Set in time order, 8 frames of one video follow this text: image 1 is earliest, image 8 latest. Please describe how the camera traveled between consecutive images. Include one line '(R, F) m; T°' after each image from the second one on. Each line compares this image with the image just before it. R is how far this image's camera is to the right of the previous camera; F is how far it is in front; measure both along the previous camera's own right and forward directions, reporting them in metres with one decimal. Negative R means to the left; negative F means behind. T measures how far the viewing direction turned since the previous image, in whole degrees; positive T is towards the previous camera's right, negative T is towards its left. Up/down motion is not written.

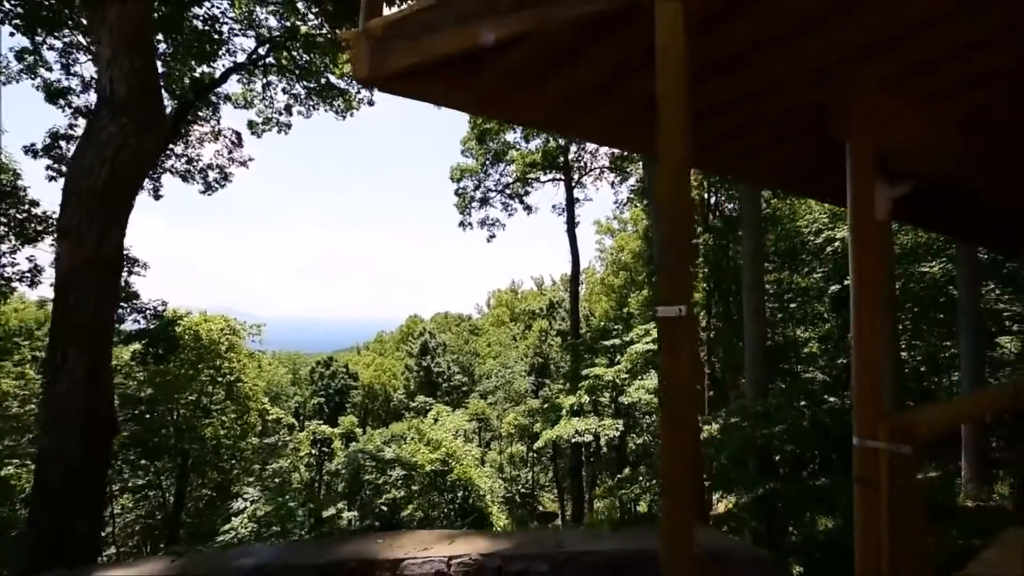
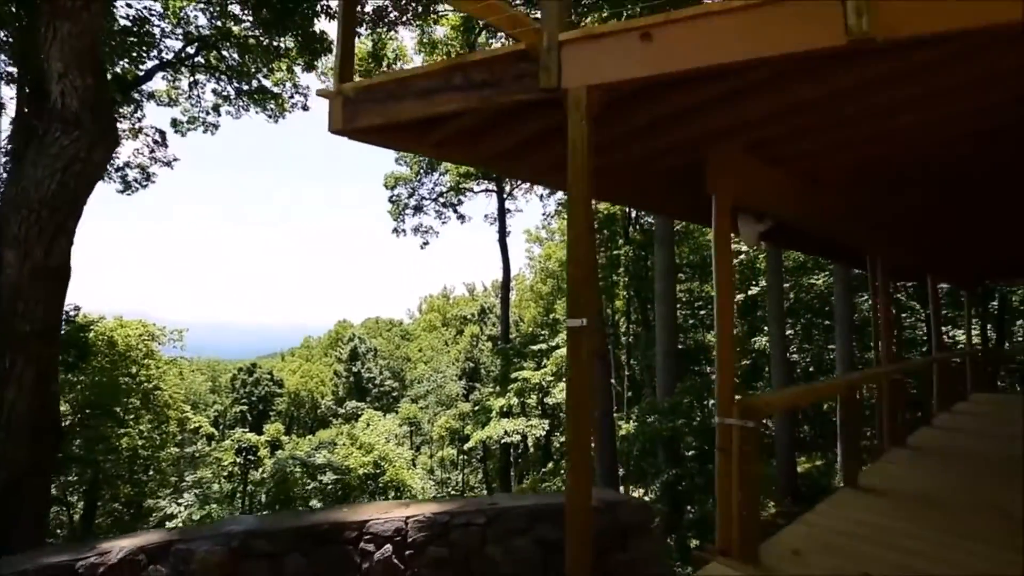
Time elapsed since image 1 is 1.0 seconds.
(-0.1, -0.6) m; +8°
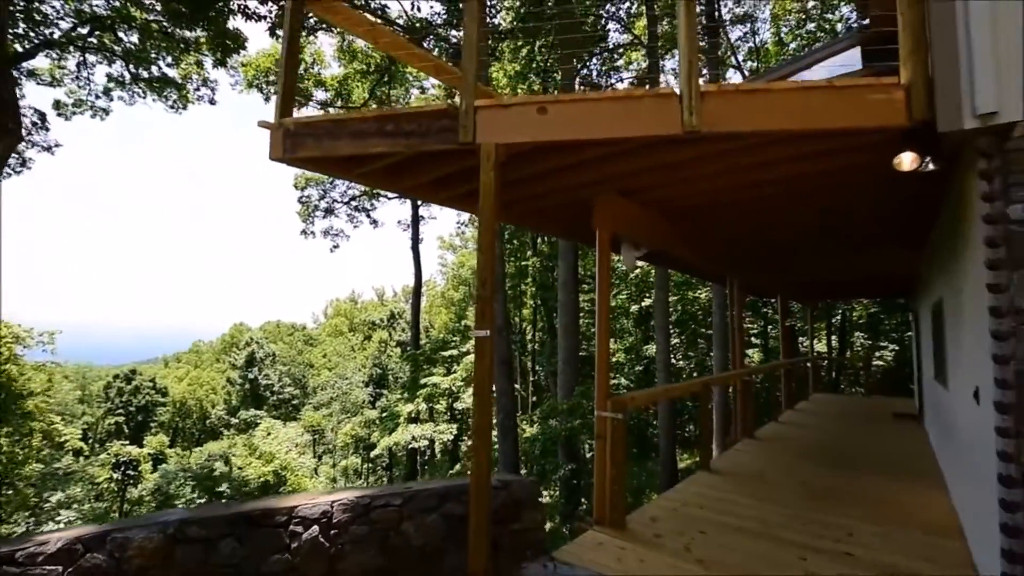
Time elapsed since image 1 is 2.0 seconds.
(-0.1, -0.5) m; +11°
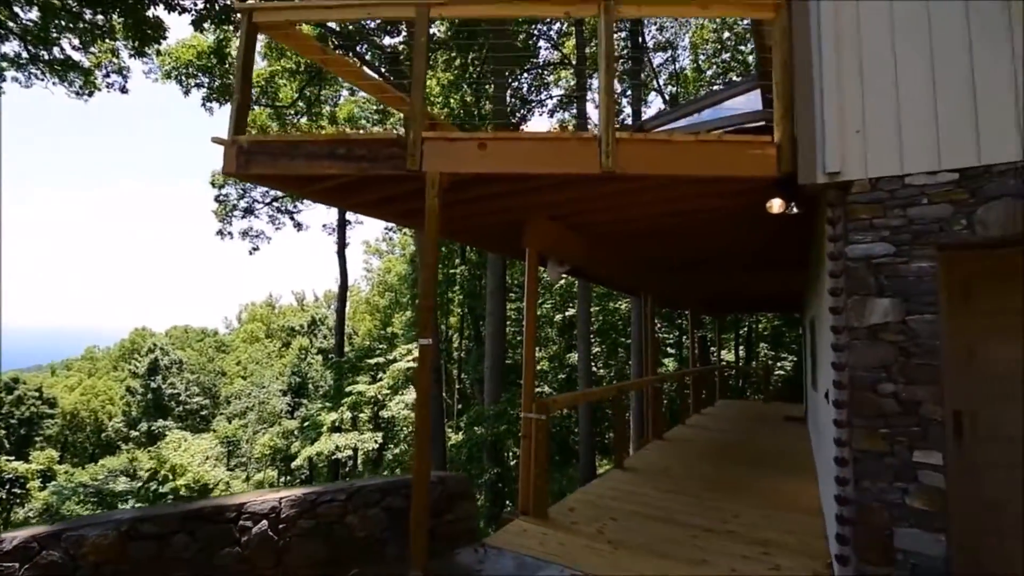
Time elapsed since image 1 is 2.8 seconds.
(-0.1, -0.4) m; +9°
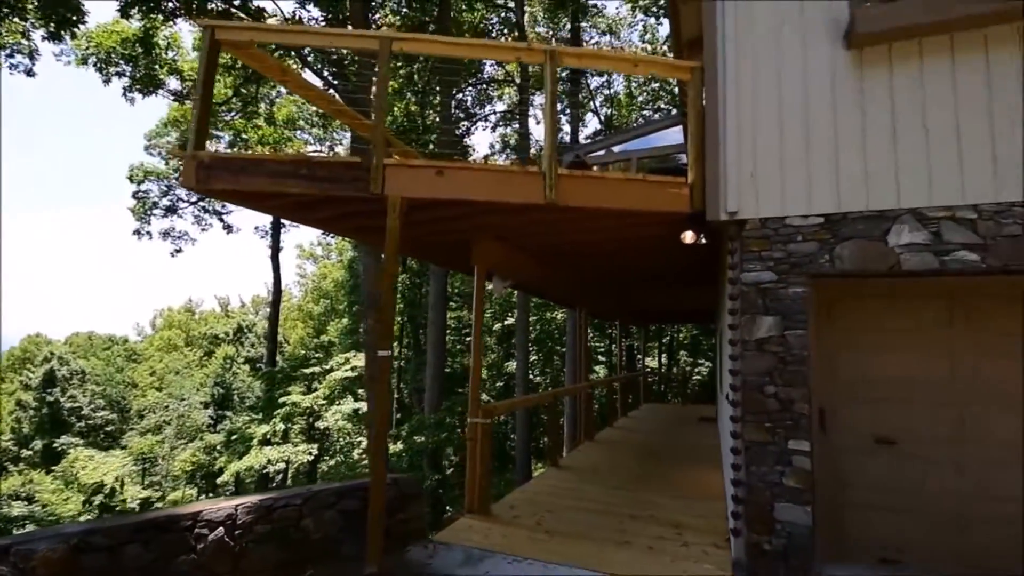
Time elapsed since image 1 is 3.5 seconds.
(-0.1, -0.4) m; +7°
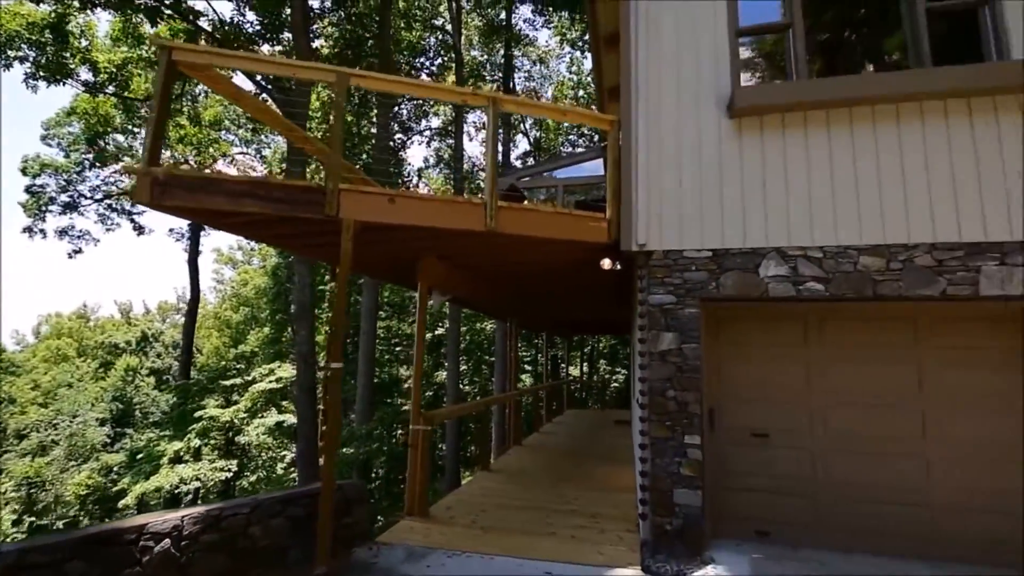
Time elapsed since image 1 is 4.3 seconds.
(-0.1, -0.5) m; +8°
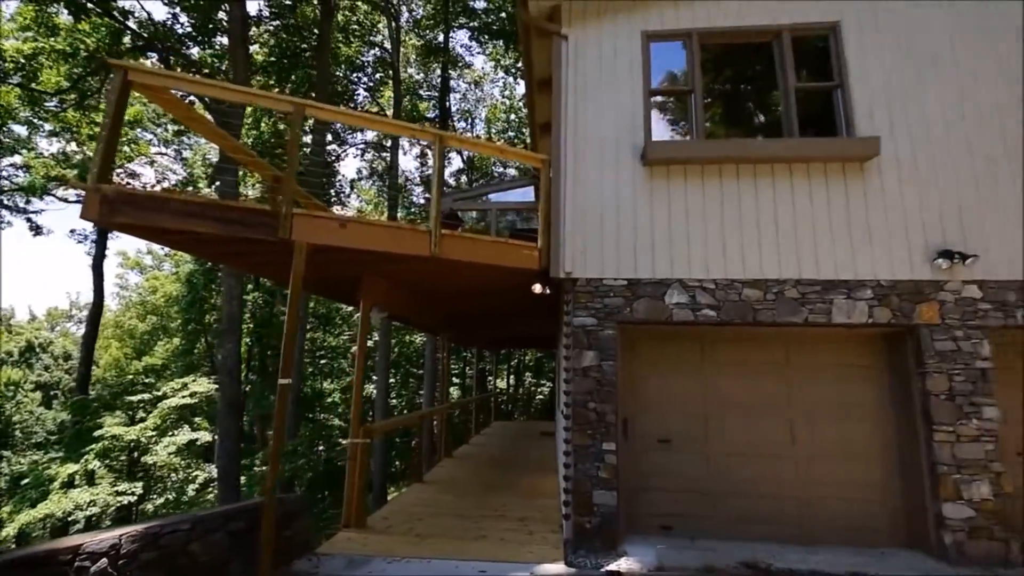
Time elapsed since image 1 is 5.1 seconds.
(-0.1, -0.5) m; +8°
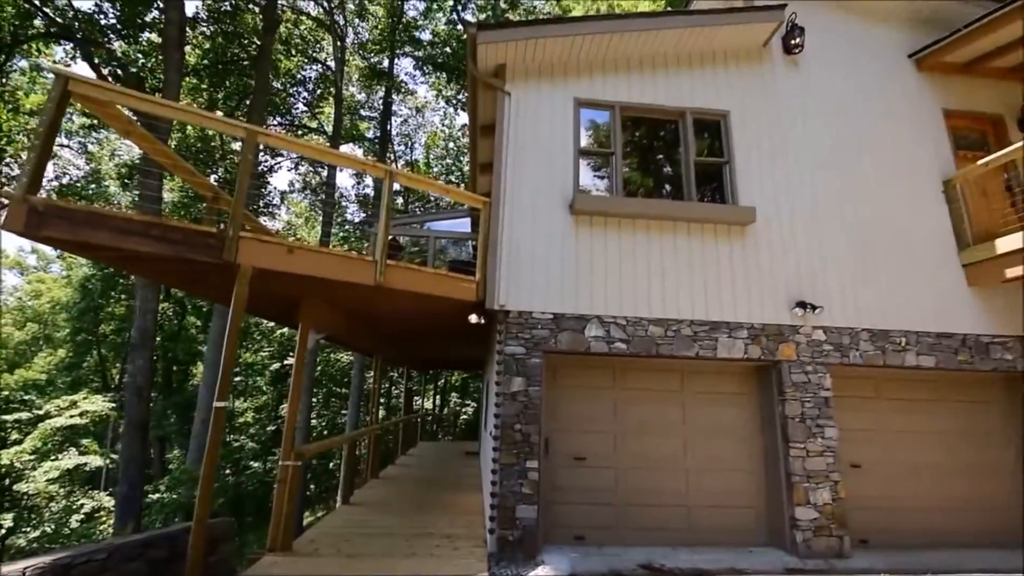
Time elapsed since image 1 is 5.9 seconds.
(-0.2, -0.6) m; +9°
